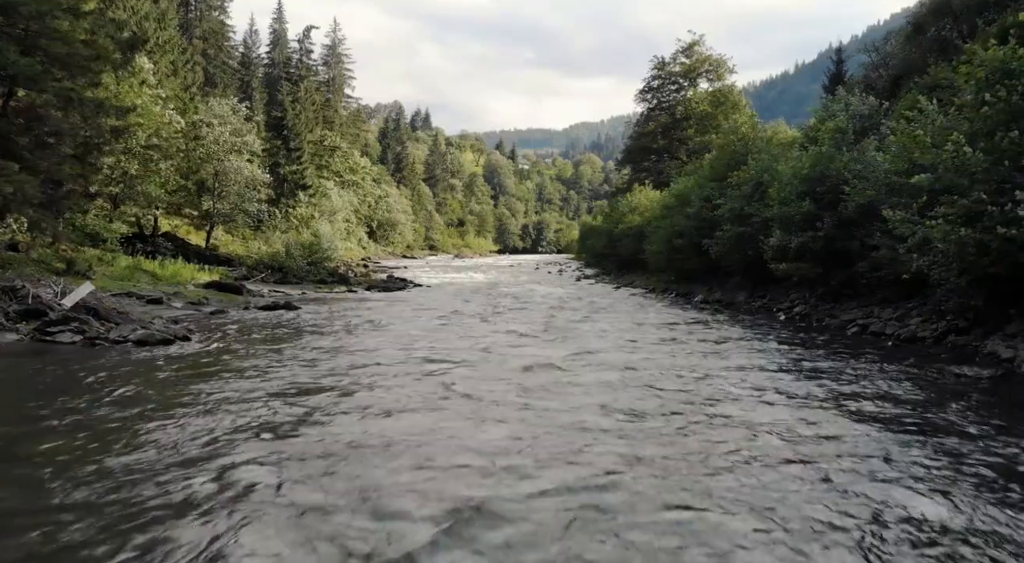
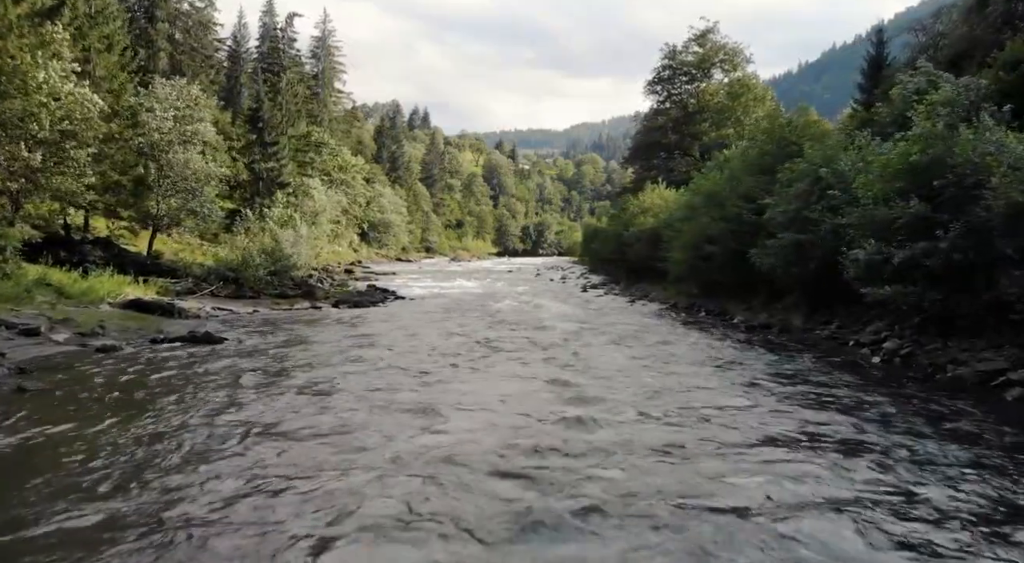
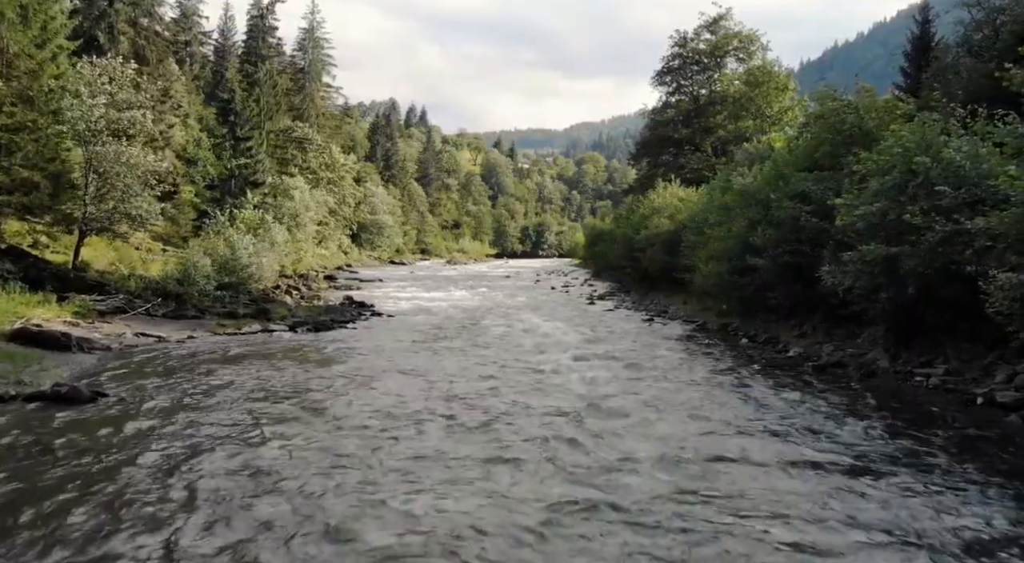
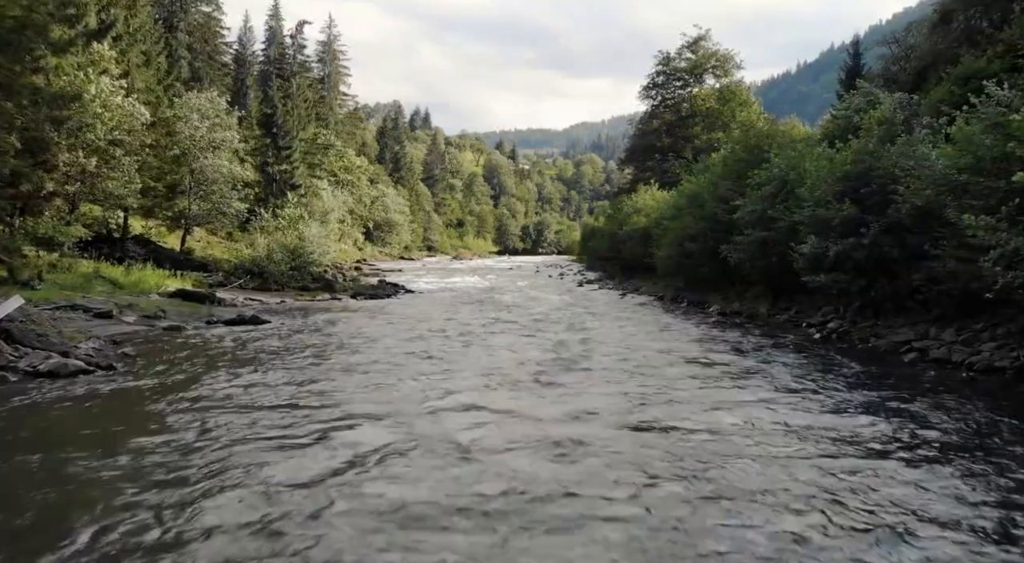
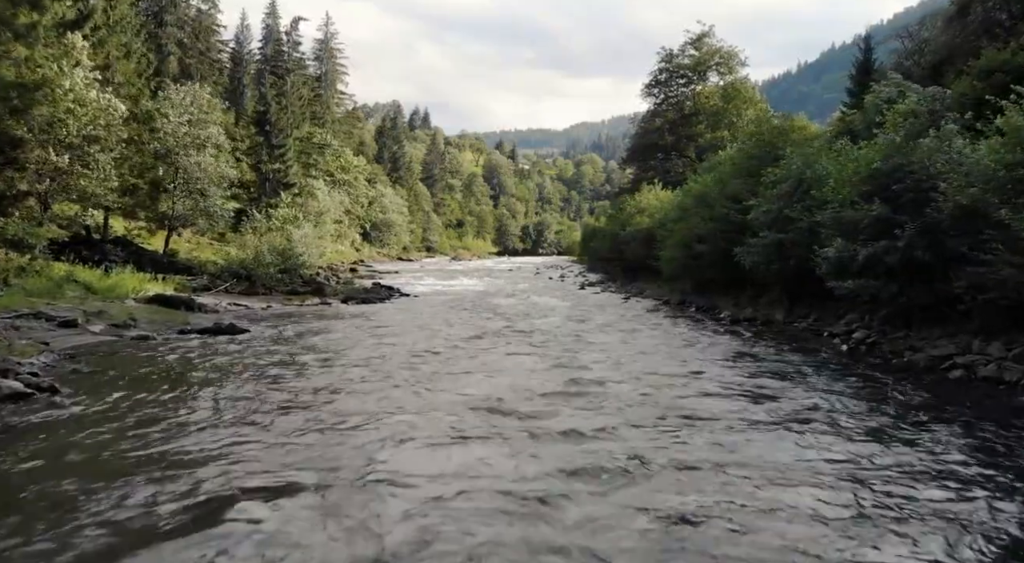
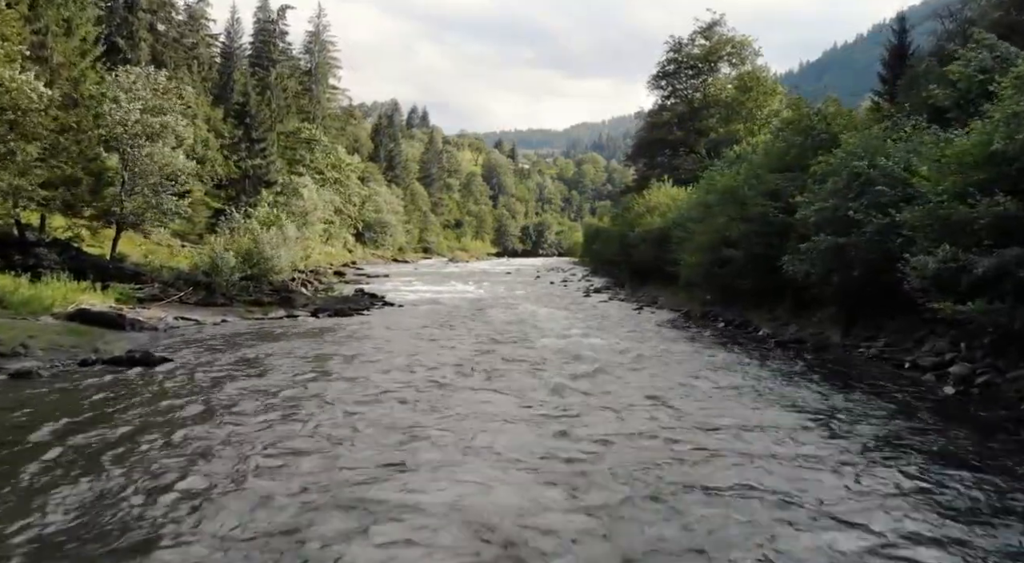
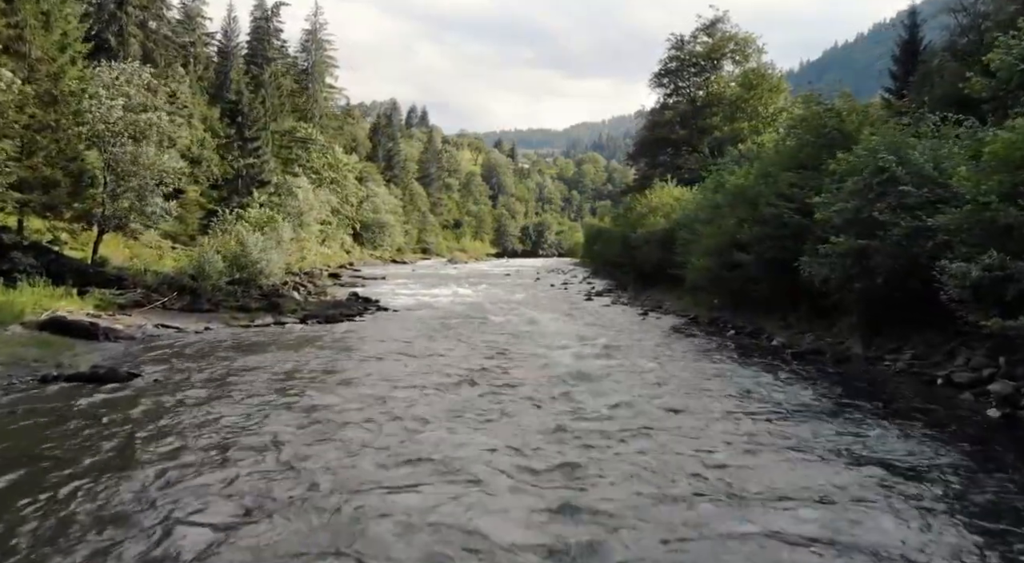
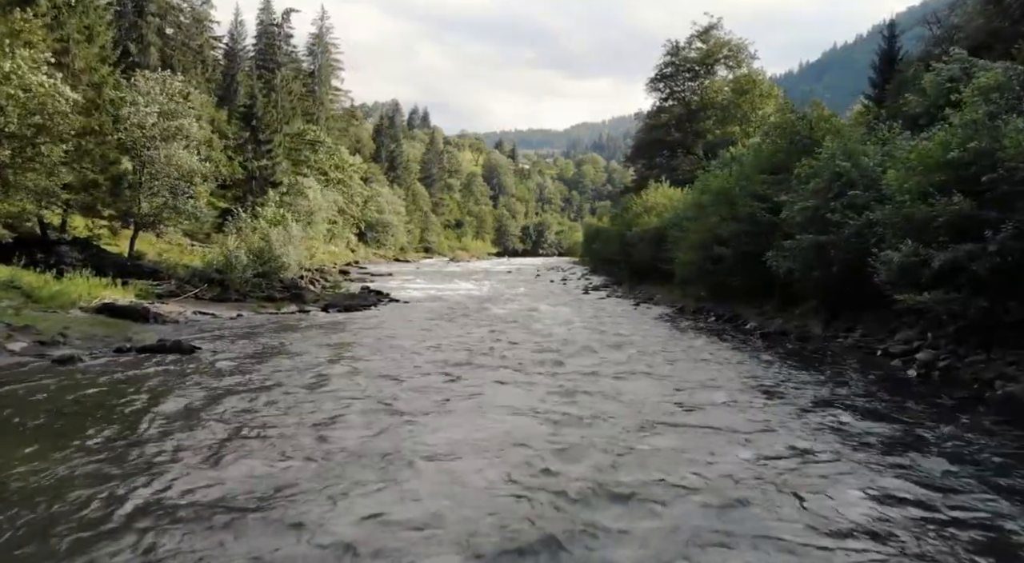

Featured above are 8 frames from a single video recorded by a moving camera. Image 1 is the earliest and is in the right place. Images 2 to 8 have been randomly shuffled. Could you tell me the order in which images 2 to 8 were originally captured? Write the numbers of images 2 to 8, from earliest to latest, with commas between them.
4, 5, 2, 8, 6, 7, 3
